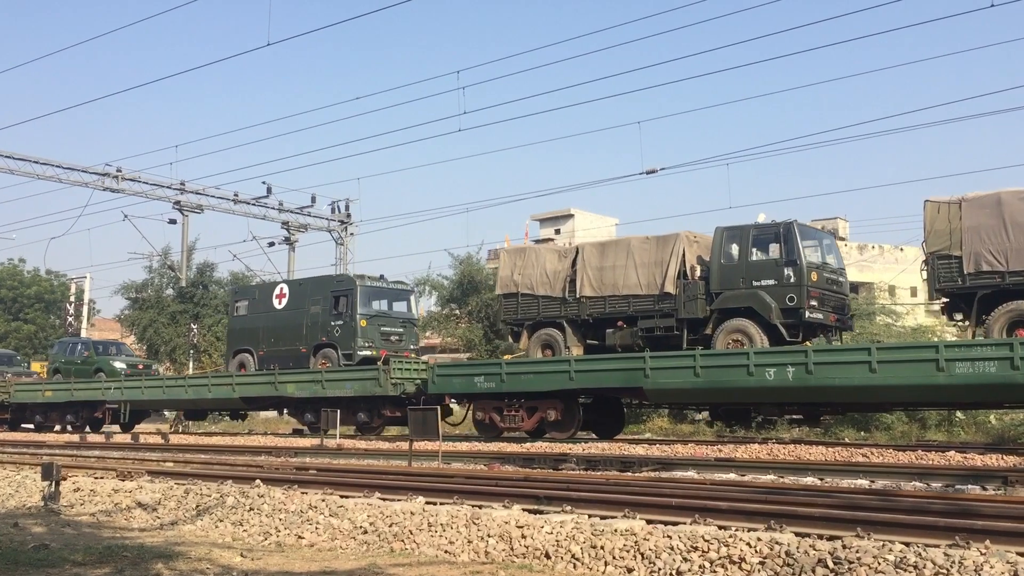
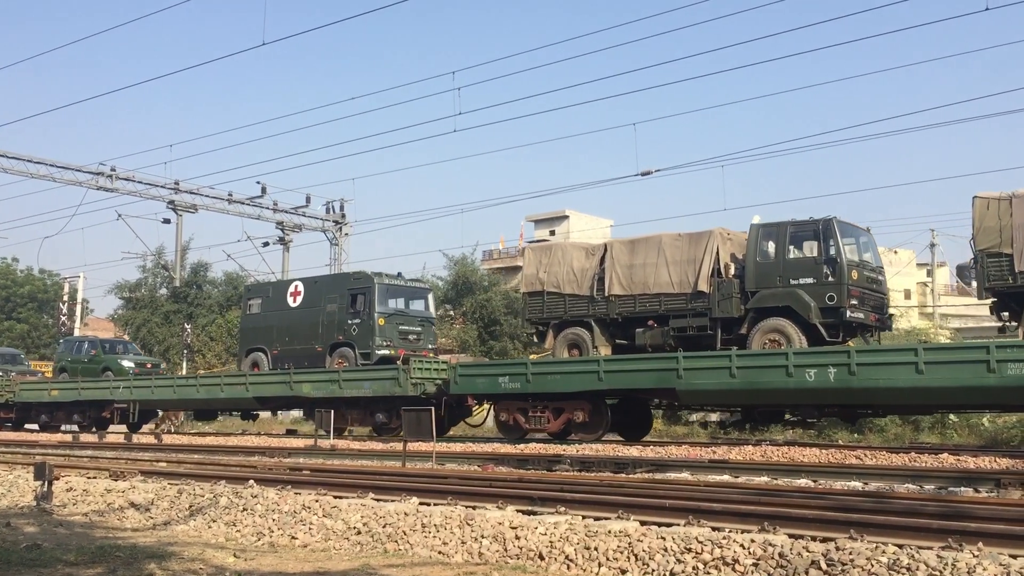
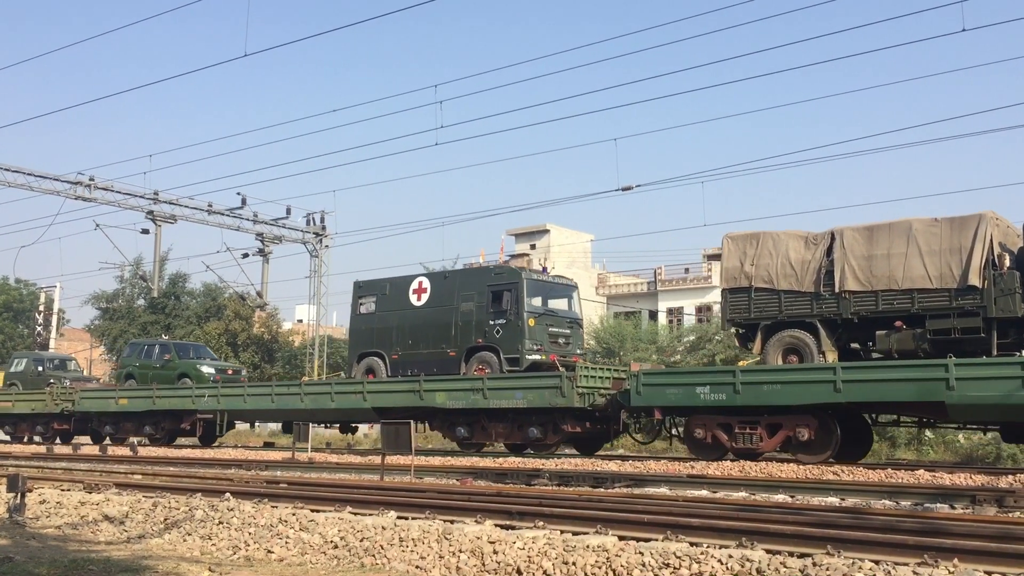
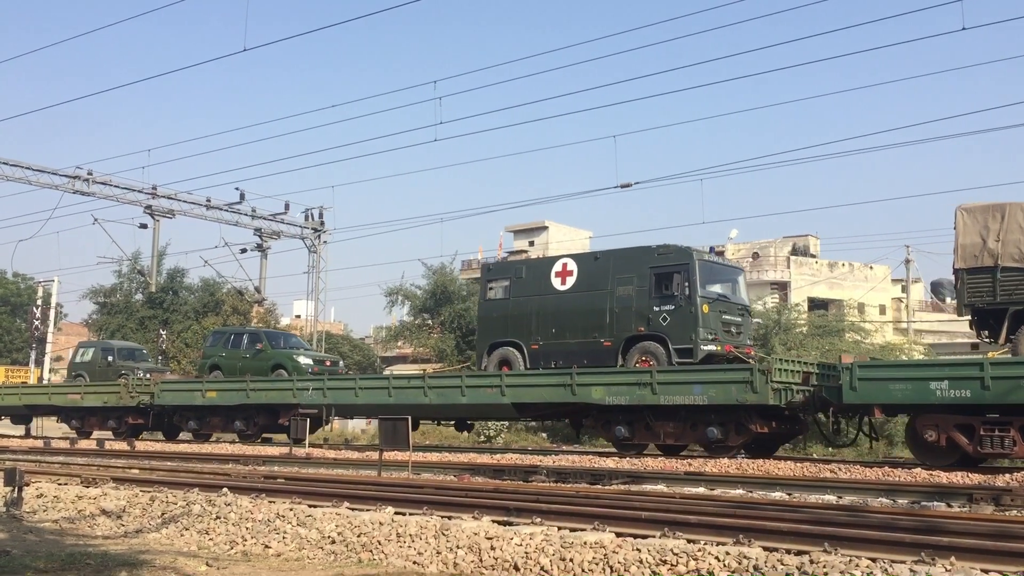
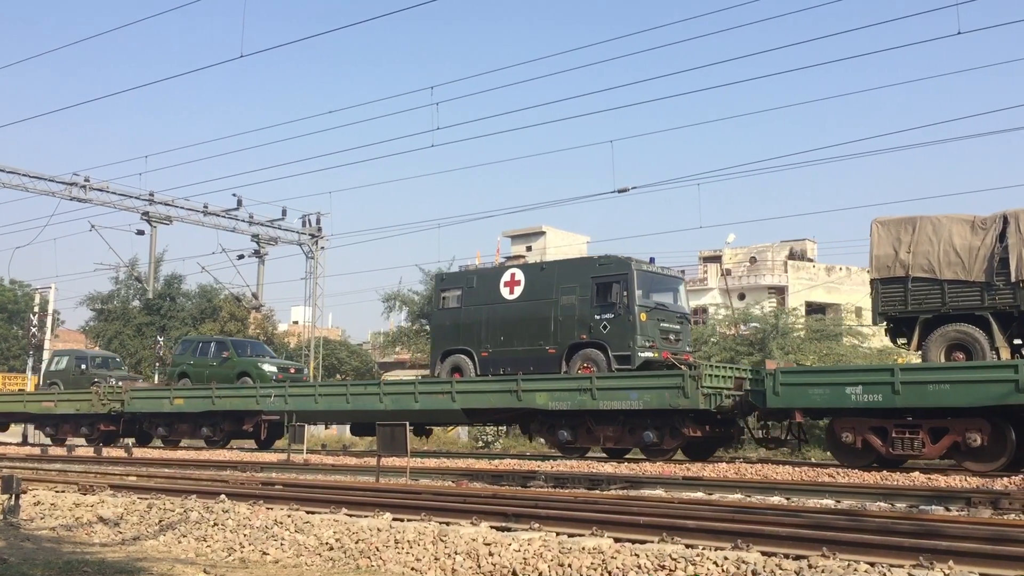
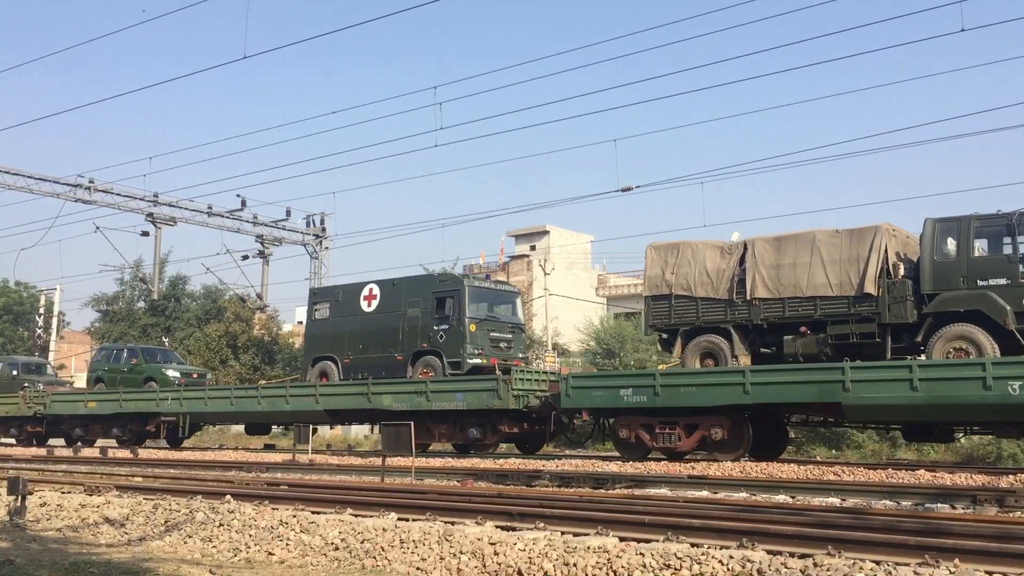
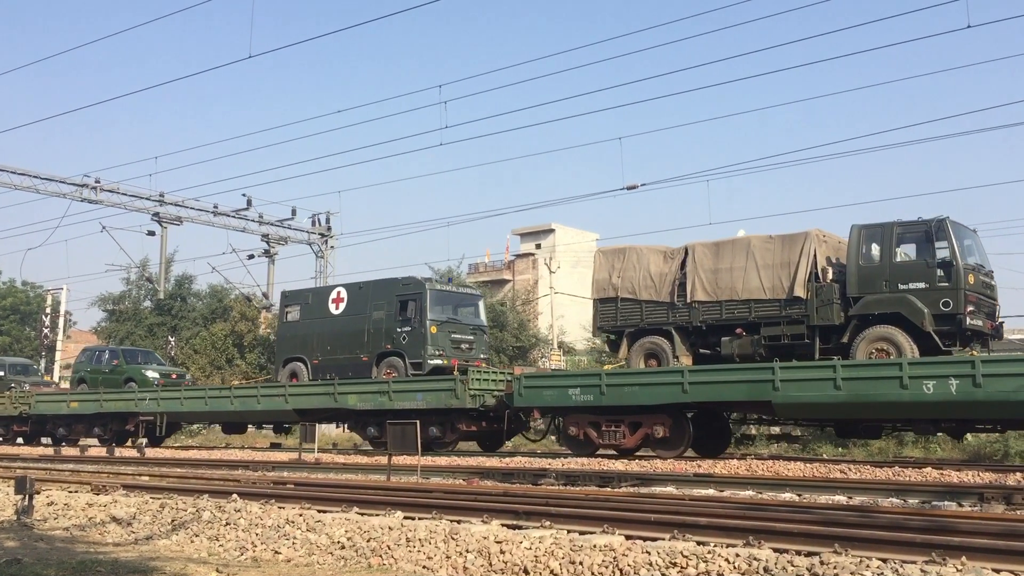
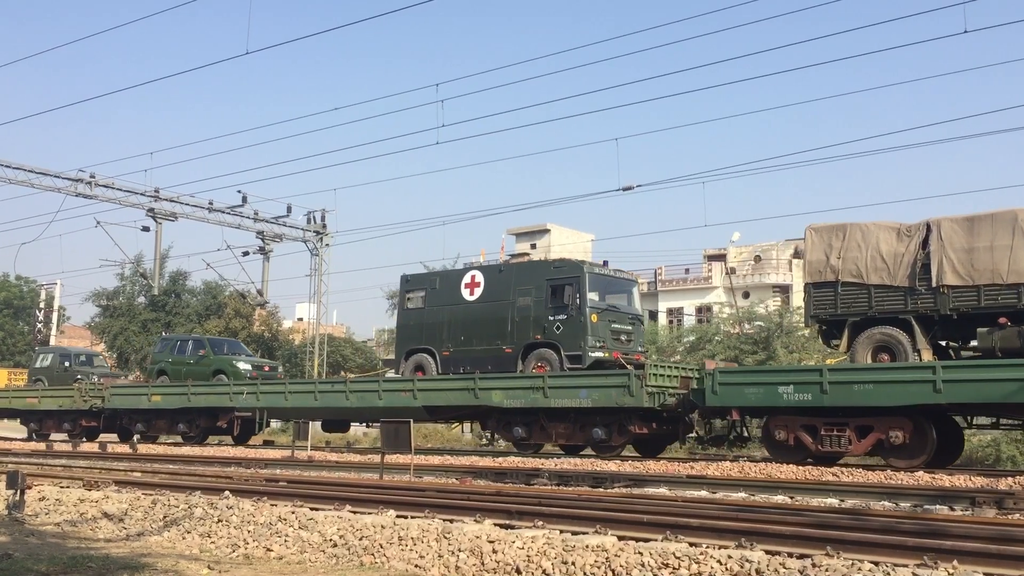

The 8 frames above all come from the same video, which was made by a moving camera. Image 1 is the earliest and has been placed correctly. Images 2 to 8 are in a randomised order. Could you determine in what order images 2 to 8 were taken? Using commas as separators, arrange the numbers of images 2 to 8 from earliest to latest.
2, 7, 6, 3, 8, 5, 4
